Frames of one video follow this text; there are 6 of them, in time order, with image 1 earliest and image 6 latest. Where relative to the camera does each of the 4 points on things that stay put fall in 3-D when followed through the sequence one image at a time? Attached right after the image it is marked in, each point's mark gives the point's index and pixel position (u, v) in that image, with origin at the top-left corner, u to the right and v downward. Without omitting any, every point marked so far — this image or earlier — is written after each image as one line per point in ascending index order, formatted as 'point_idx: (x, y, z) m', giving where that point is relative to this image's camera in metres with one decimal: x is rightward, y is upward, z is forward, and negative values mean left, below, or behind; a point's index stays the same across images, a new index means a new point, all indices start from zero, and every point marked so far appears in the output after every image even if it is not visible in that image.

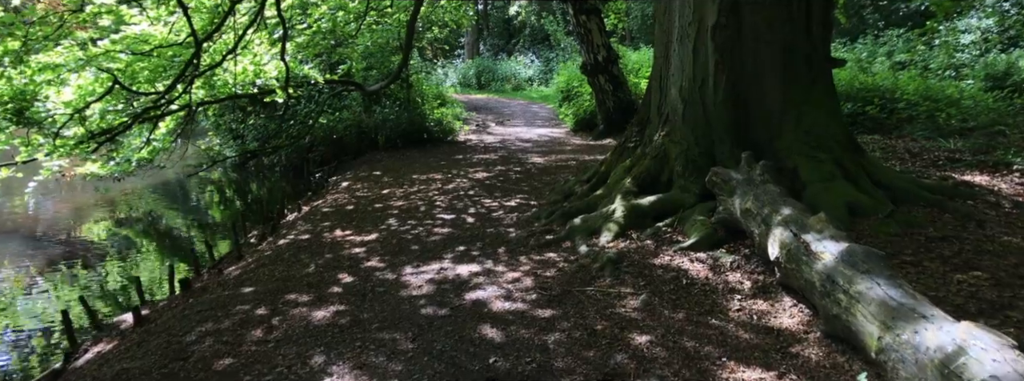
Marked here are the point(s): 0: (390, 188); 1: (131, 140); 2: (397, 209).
0: (-1.9, 0.0, +10.0) m
1: (-6.2, +0.8, +10.7) m
2: (-1.5, -0.2, +8.2) m
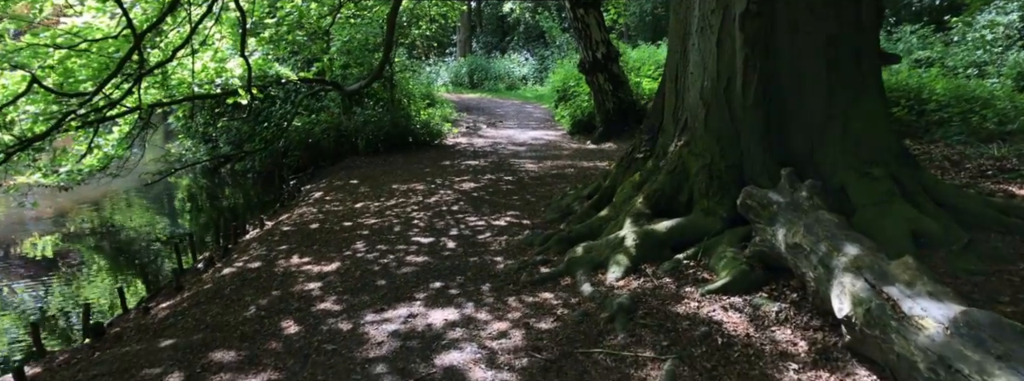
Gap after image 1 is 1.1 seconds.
0: (-2.0, -0.2, +8.9) m
1: (-6.3, +0.6, +9.5) m
2: (-1.6, -0.4, +7.1) m
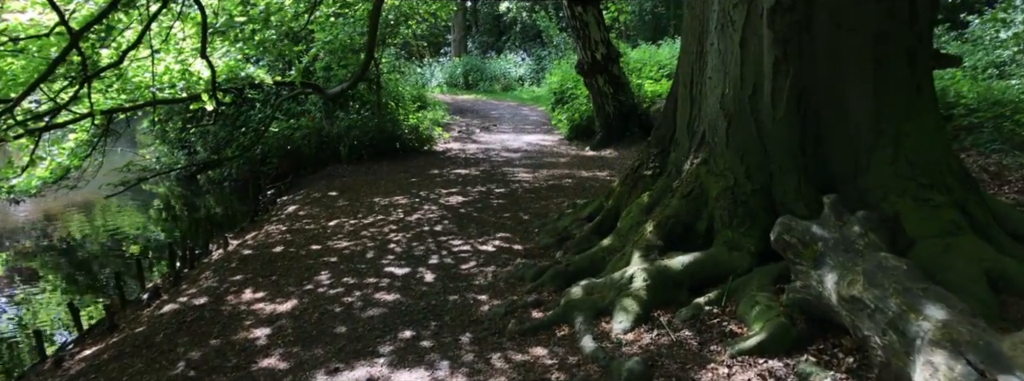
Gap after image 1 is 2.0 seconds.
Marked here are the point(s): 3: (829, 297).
0: (-2.1, -0.4, +8.0) m
1: (-6.4, +0.4, +8.6) m
2: (-1.7, -0.6, +6.2) m
3: (+1.6, -0.5, +3.4) m
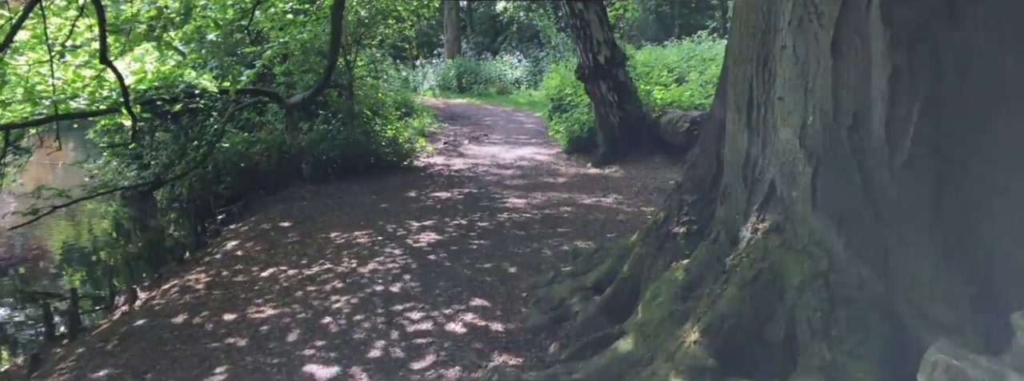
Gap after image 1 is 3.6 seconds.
0: (-2.3, -0.7, +6.4) m
1: (-6.6, 0.0, +6.9) m
2: (-1.8, -1.0, +4.5) m
3: (+1.5, -0.9, +1.7) m
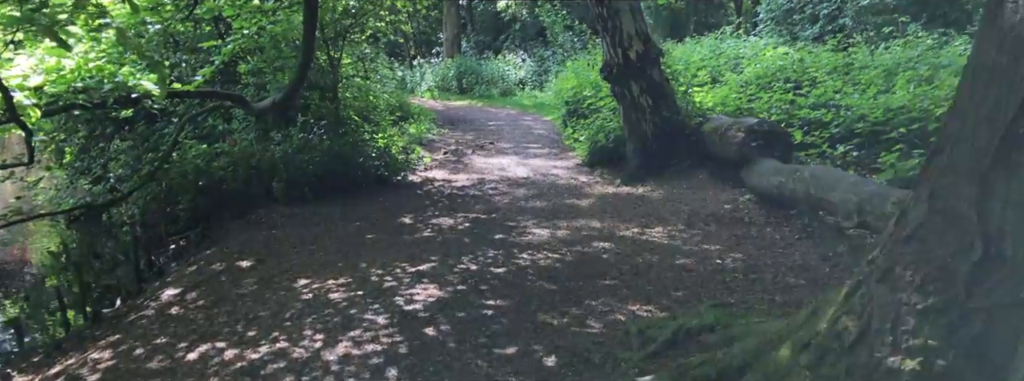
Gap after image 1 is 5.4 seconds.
0: (-2.1, -1.0, +4.5) m
1: (-6.4, -0.3, +5.1) m
2: (-1.6, -1.3, +2.7) m
3: (+1.7, -1.2, -0.2) m
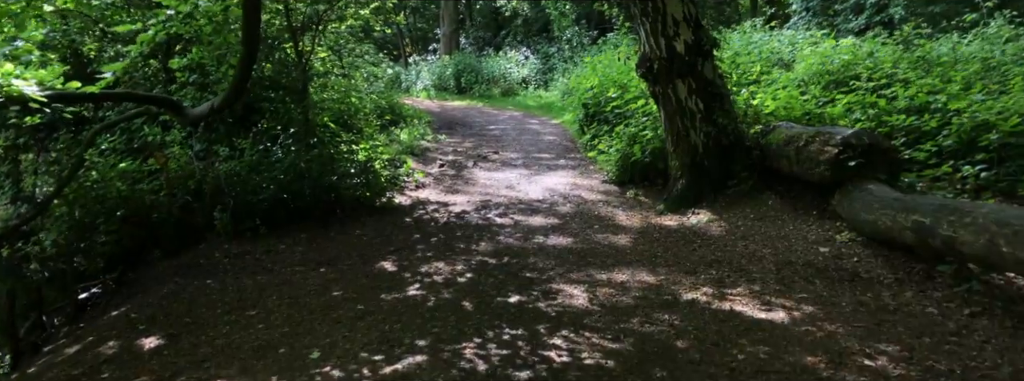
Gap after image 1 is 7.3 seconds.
0: (-1.9, -1.4, +2.4) m
1: (-6.2, -0.6, +3.0) m
2: (-1.4, -1.6, +0.6) m
3: (+1.9, -1.6, -2.3) m
